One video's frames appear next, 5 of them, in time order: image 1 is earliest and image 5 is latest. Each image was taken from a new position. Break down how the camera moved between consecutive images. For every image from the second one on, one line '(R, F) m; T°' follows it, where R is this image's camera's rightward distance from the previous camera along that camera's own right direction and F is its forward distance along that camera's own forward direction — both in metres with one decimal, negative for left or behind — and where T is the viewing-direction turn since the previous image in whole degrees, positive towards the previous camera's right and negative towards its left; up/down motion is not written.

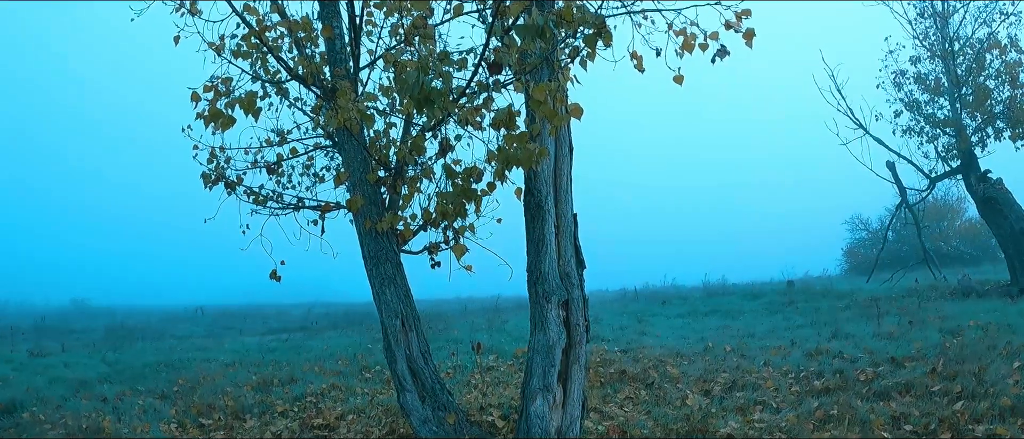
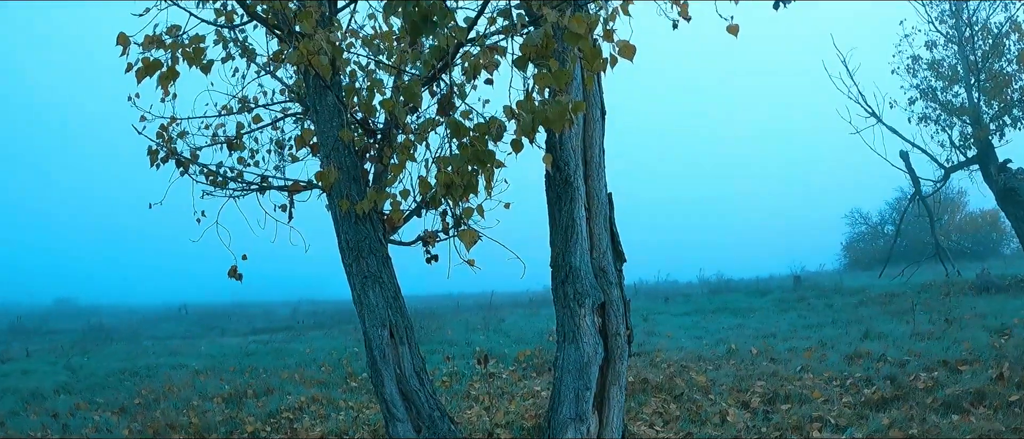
(-0.1, +0.9) m; +1°
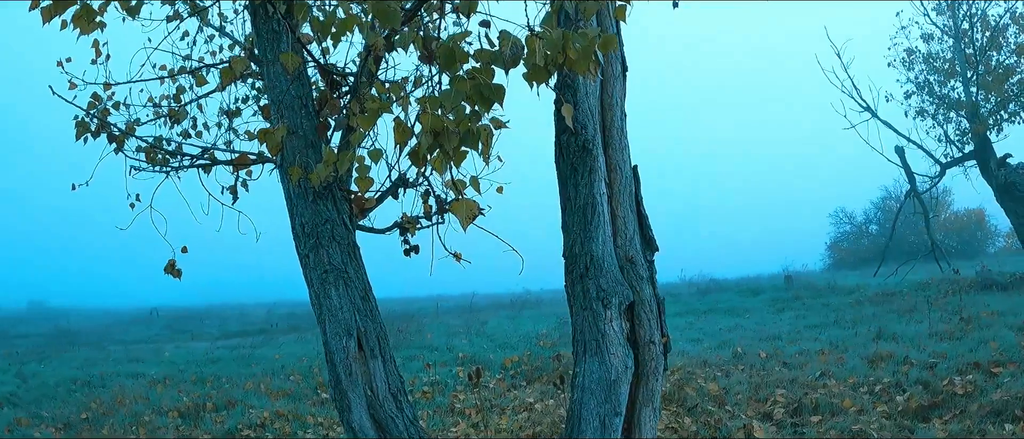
(-0.1, +0.7) m; +1°
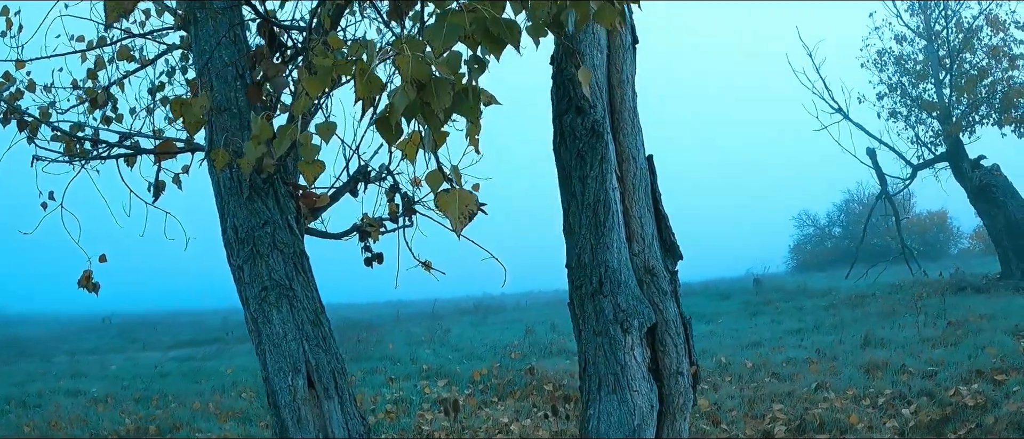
(-0.1, +0.5) m; +2°
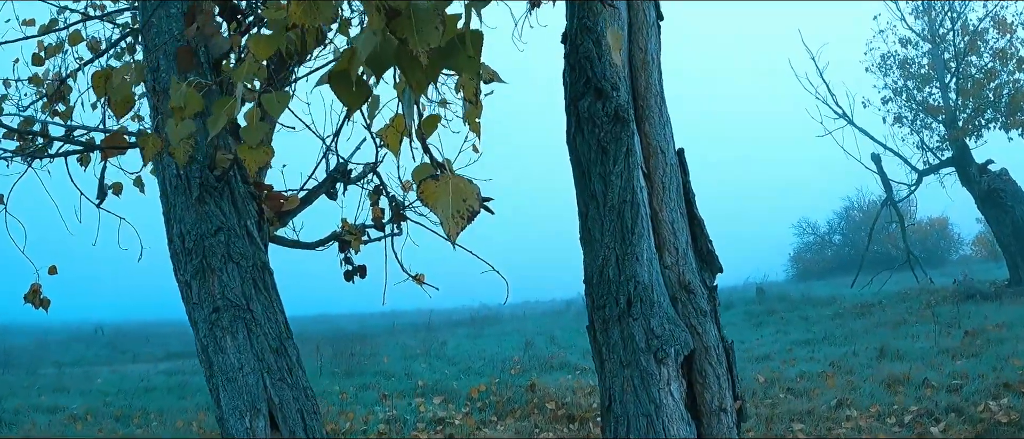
(0.0, +0.3) m; 0°
